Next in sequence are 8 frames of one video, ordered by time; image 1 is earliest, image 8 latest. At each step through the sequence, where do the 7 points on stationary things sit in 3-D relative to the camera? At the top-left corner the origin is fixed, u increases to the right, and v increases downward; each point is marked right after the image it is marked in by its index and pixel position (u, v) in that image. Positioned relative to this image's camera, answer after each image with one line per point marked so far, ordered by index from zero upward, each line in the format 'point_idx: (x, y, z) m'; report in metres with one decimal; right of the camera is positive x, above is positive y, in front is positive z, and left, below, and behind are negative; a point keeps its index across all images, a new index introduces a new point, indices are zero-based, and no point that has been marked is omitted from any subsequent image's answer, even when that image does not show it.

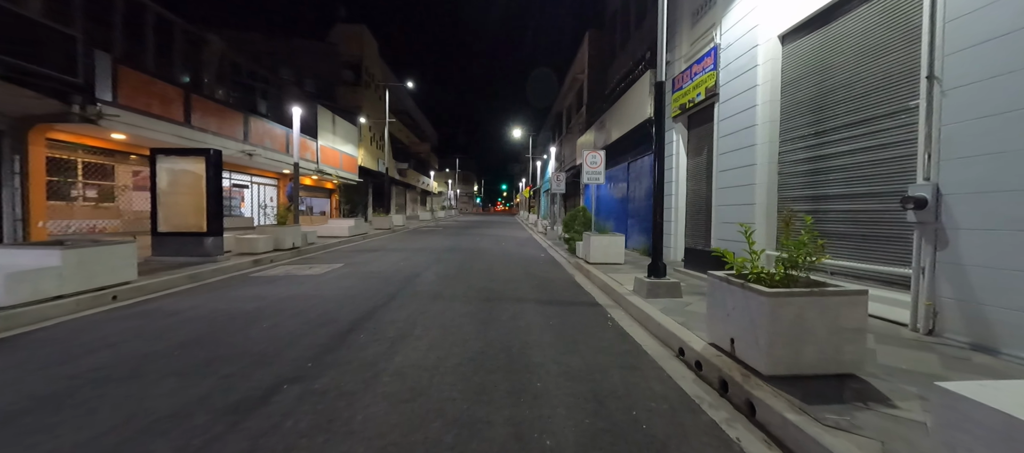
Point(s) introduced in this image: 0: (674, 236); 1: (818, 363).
0: (+5.0, -0.3, +11.6) m
1: (+2.8, -1.3, +3.5) m
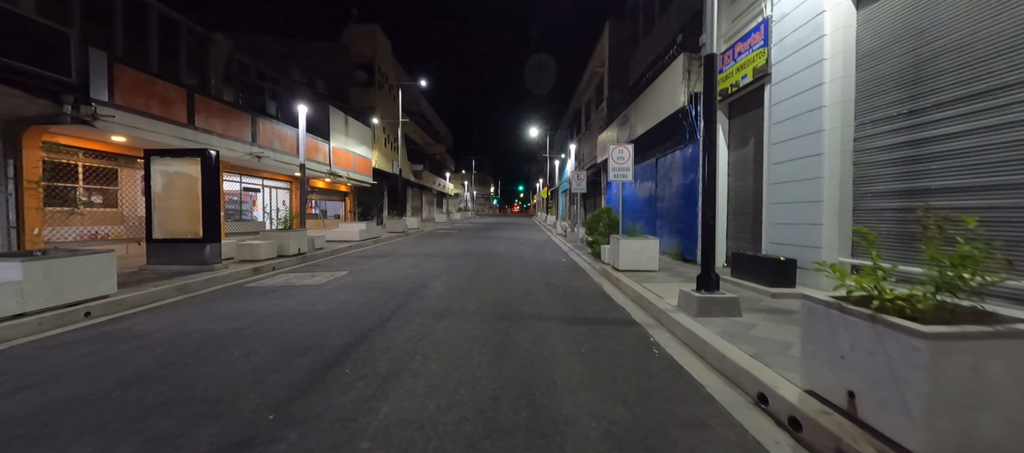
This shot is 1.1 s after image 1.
0: (+5.6, -0.3, +10.3) m
1: (+3.0, -1.3, +2.3) m
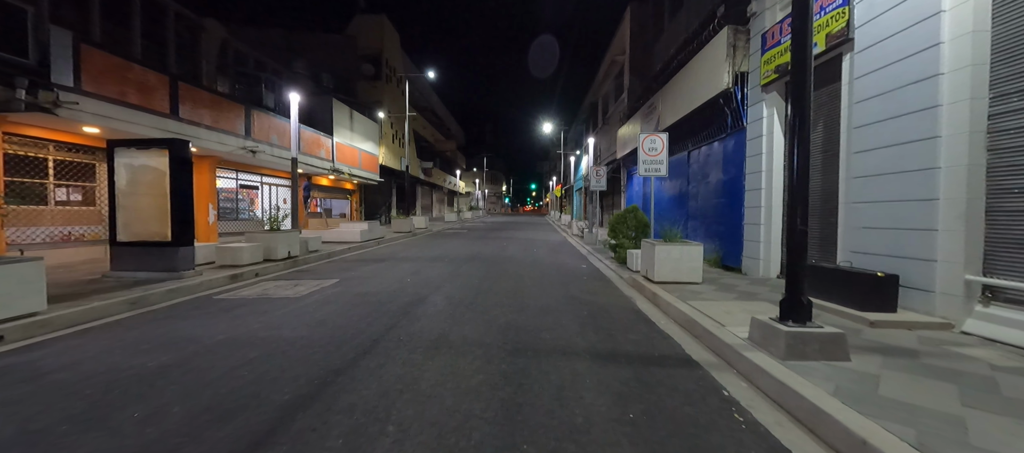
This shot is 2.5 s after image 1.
0: (+5.9, -0.4, +8.7) m
1: (+3.1, -1.4, +0.7) m
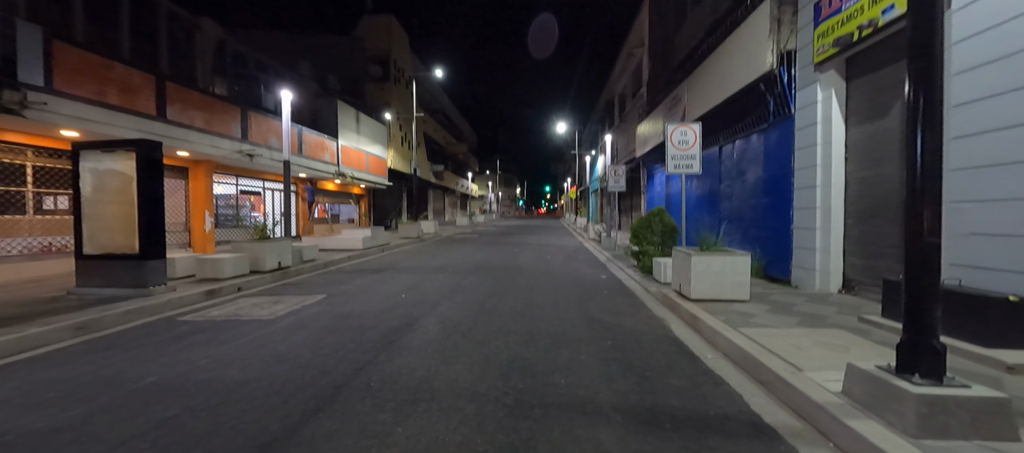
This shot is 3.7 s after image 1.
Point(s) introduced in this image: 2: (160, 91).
0: (+6.1, -0.5, +7.3) m
1: (+2.9, -1.4, -0.5) m
2: (-10.5, +4.0, +11.1) m
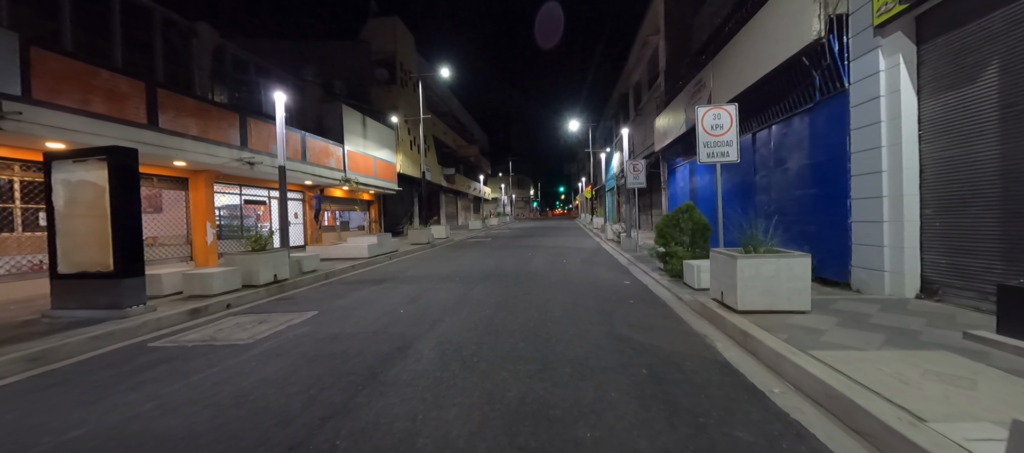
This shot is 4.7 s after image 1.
0: (+6.2, -0.4, +6.1) m
1: (+2.8, -1.4, -1.6) m
2: (-10.3, +3.7, +10.6) m
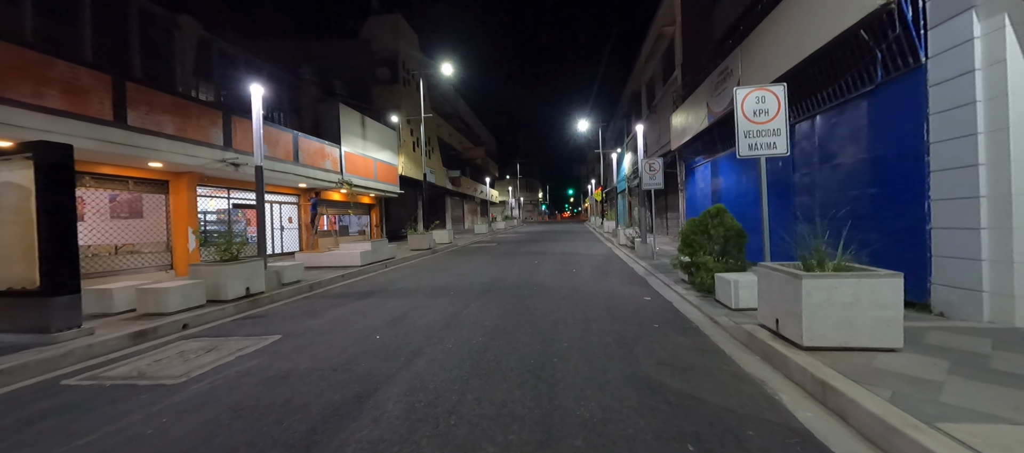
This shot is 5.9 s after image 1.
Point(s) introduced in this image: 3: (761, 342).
0: (+6.2, -0.5, +4.8) m
1: (+2.6, -1.4, -2.9) m
2: (-10.2, +3.5, +9.7) m
3: (+3.0, -1.4, +4.6) m
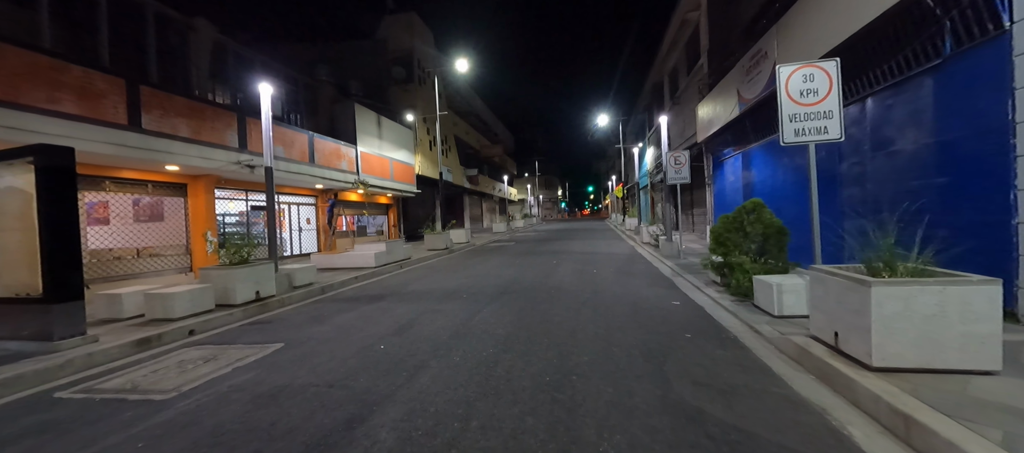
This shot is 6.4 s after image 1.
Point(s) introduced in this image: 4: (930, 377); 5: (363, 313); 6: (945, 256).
0: (+6.3, -0.4, +3.9) m
1: (+2.3, -1.4, -3.5) m
2: (-9.9, +3.4, +9.7) m
3: (+3.2, -1.4, +3.9) m
4: (+3.6, -1.3, +3.2) m
5: (-3.0, -1.7, +7.5) m
6: (+6.6, -0.5, +5.7) m
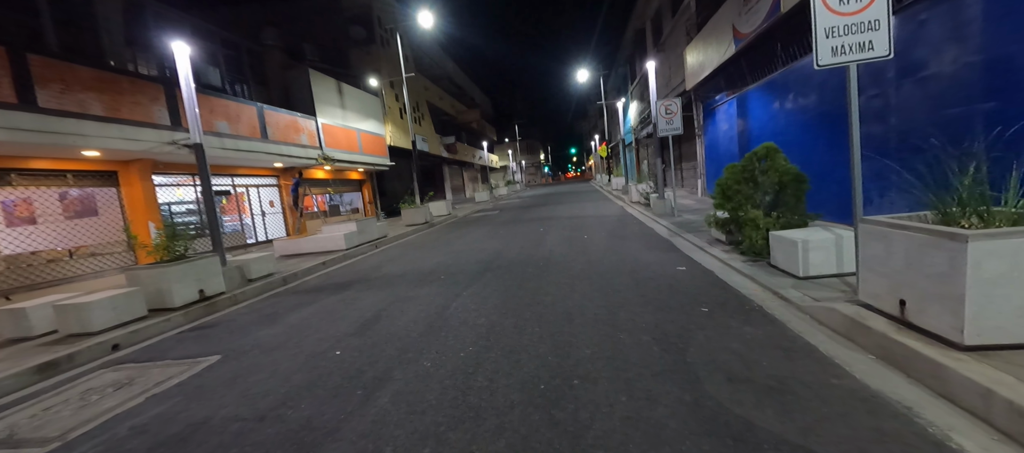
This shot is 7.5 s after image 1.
0: (+6.1, +0.3, +3.2) m
1: (+2.5, -1.6, -4.3) m
2: (-10.5, +3.4, +8.0) m
3: (+3.0, -0.9, +3.1) m
4: (+3.5, -0.8, +2.4) m
5: (-3.2, -1.4, +6.4) m
6: (+6.3, +0.4, +4.9) m
